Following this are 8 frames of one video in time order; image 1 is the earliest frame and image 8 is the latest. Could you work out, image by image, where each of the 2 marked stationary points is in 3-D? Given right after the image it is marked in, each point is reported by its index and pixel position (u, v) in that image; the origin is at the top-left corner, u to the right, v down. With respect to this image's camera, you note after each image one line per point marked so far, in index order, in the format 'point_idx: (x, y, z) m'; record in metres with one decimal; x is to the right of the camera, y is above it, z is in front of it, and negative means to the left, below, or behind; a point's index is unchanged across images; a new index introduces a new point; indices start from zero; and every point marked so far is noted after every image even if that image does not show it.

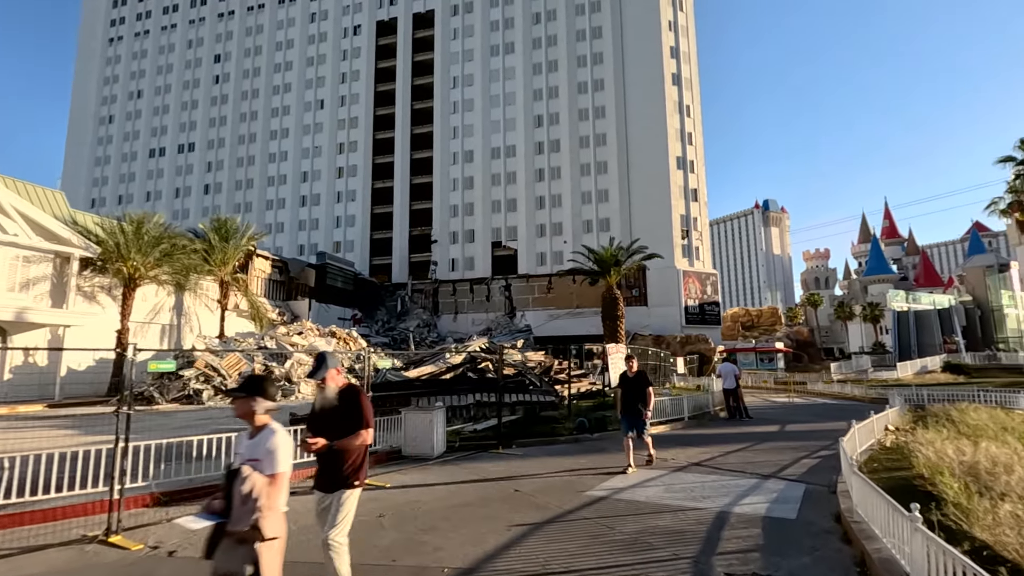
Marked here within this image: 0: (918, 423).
0: (+7.4, -2.5, +9.8) m
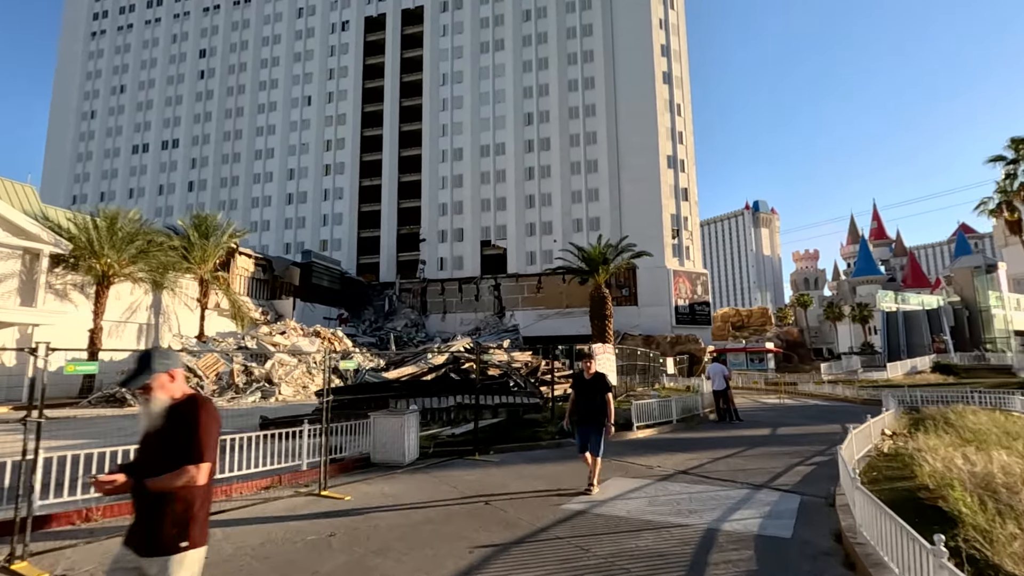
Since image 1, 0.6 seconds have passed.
0: (+7.1, -2.5, +9.4) m
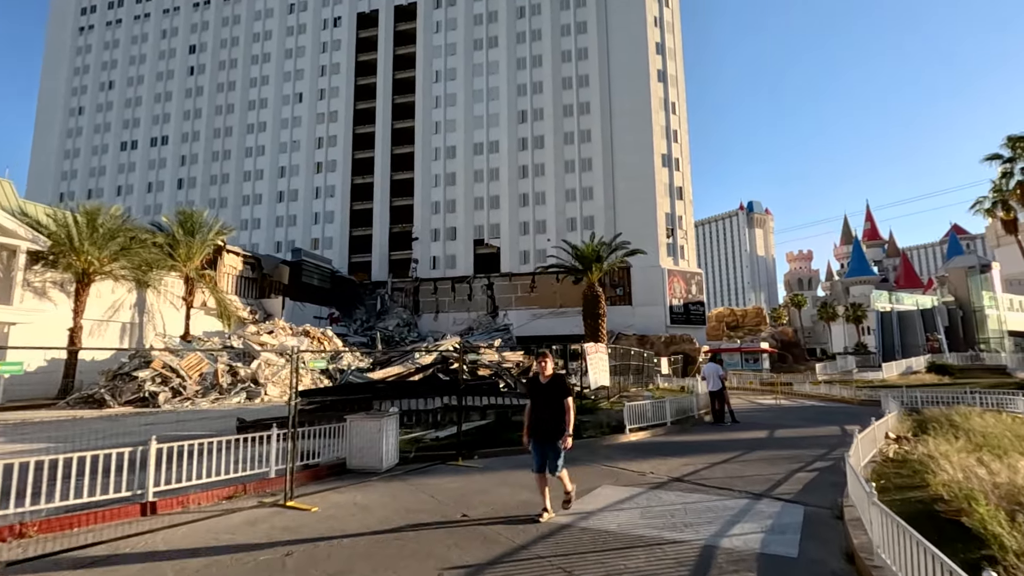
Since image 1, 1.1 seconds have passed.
0: (+6.8, -2.4, +8.9) m
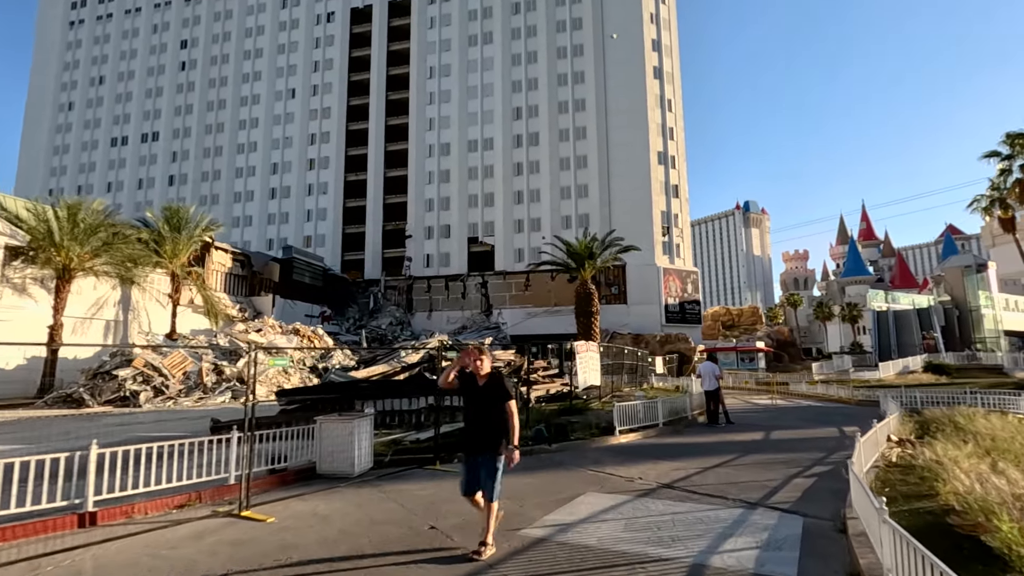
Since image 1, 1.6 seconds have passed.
0: (+6.5, -2.3, +8.5) m
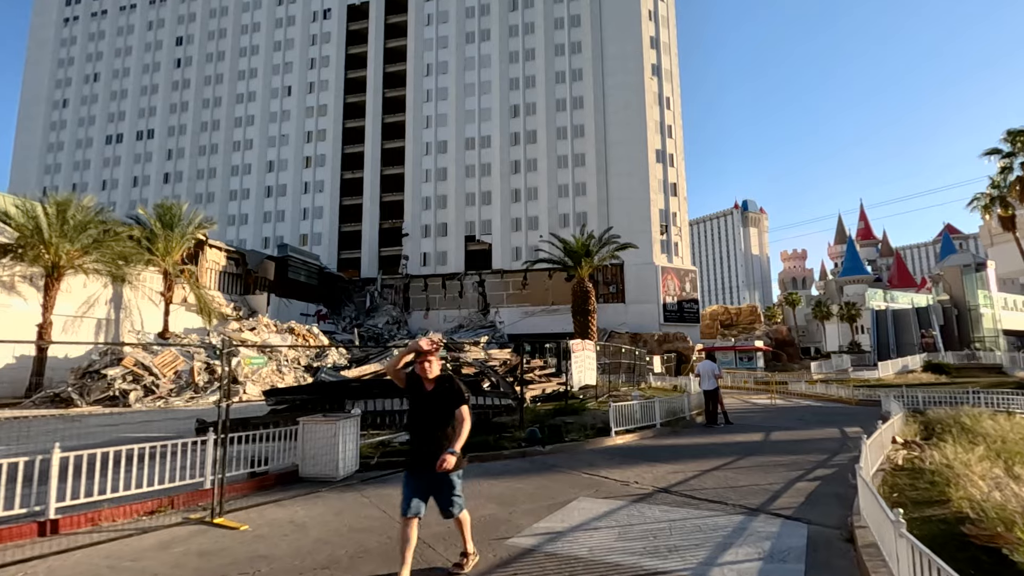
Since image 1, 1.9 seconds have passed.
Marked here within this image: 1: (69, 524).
0: (+6.4, -2.3, +8.3) m
1: (-4.1, -2.2, +5.0) m
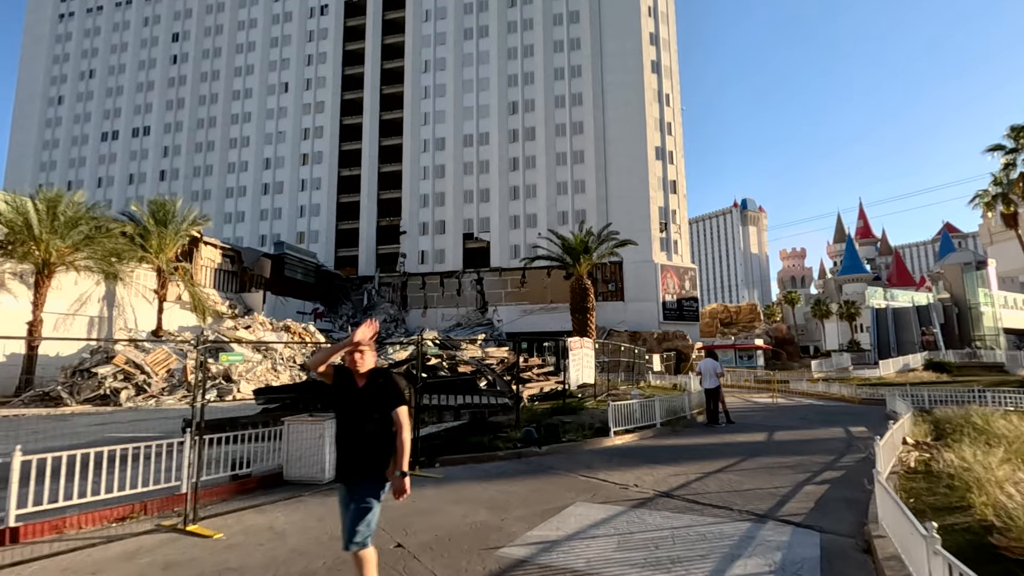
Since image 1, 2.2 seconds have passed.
0: (+6.4, -2.2, +7.9) m
1: (-4.2, -2.1, +4.7) m
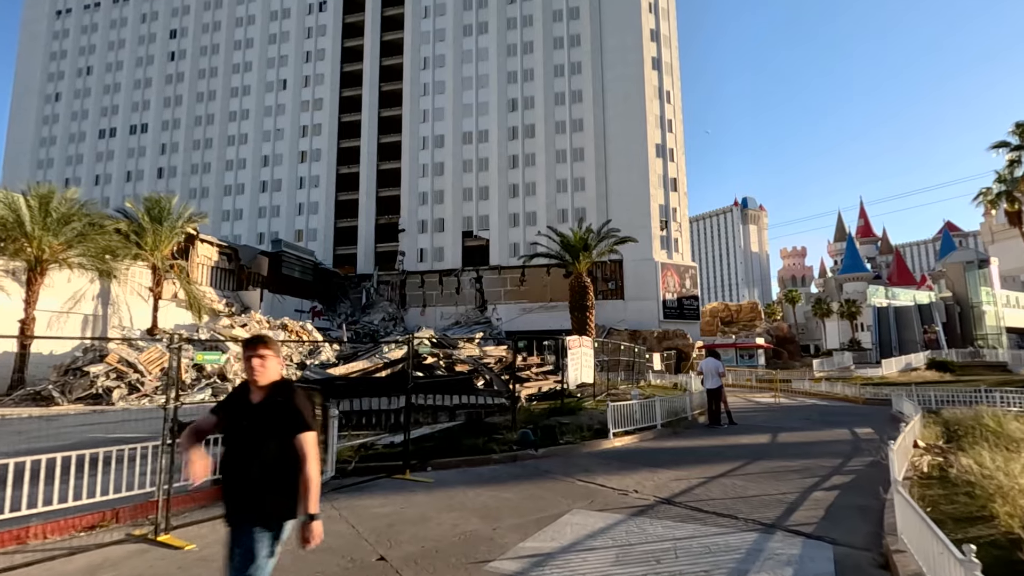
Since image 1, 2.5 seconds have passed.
0: (+6.3, -2.1, +7.7) m
1: (-4.2, -2.1, +4.4) m
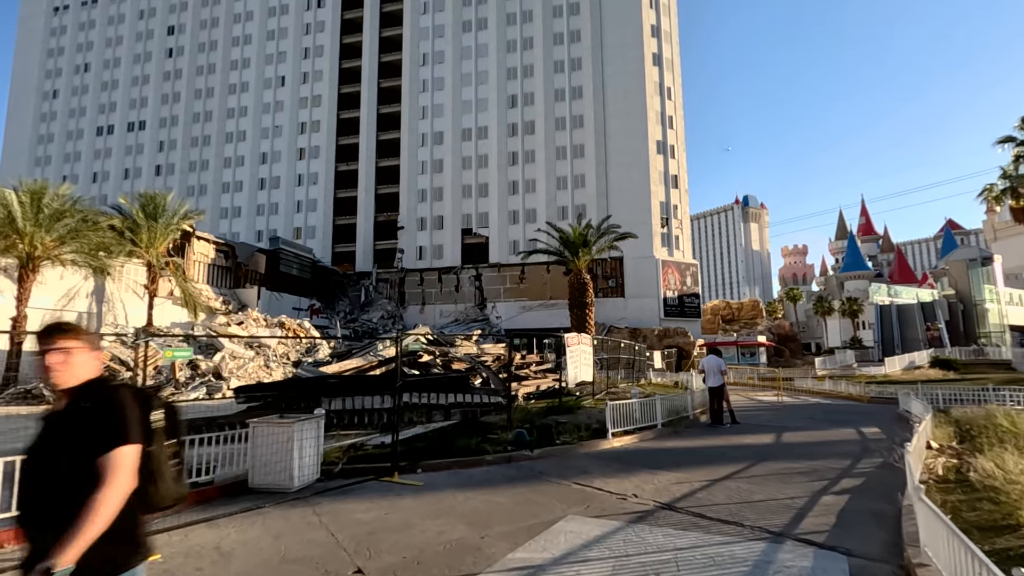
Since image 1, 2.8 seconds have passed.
0: (+6.2, -2.1, +7.3) m
1: (-4.3, -2.0, +4.1) m
